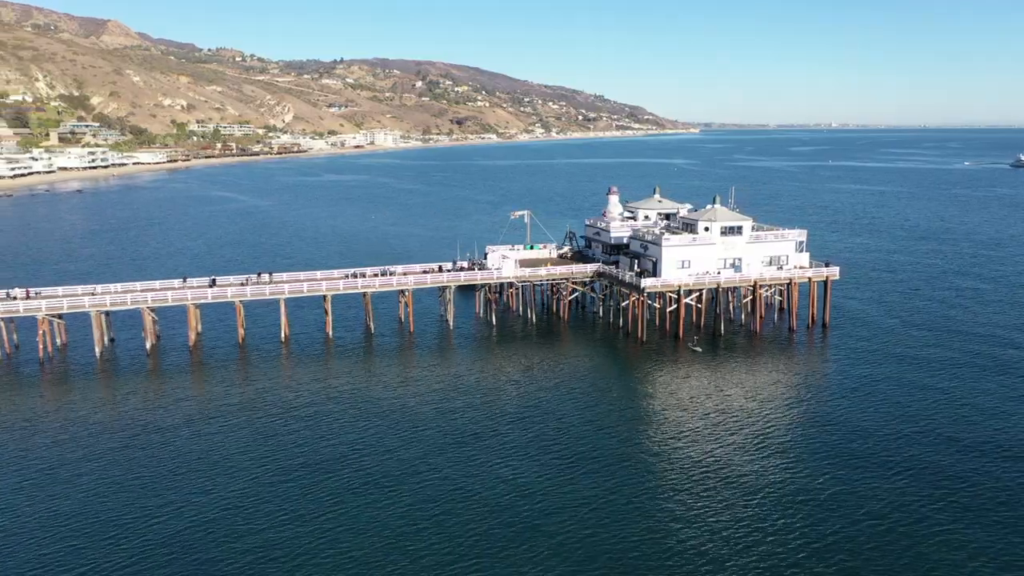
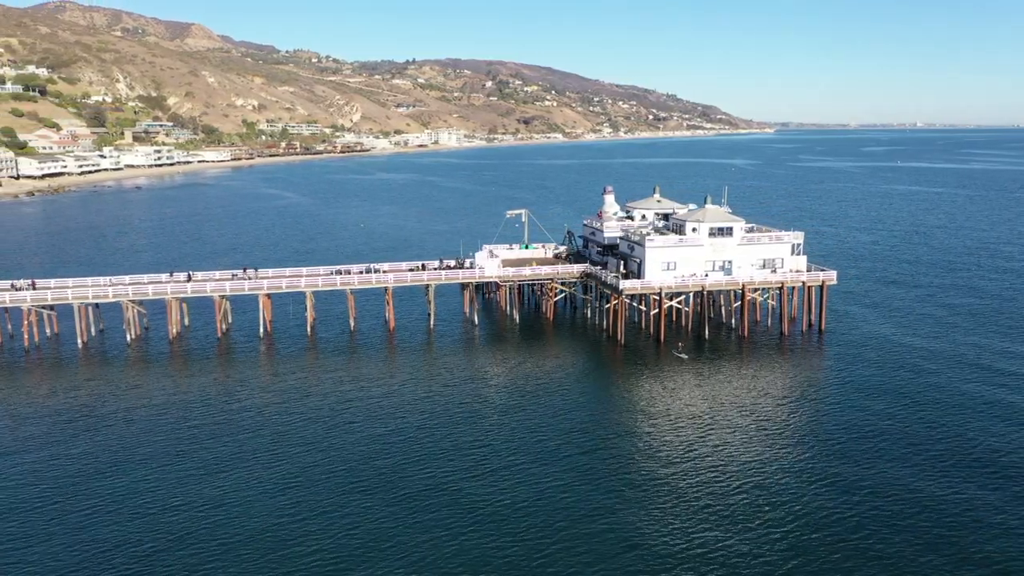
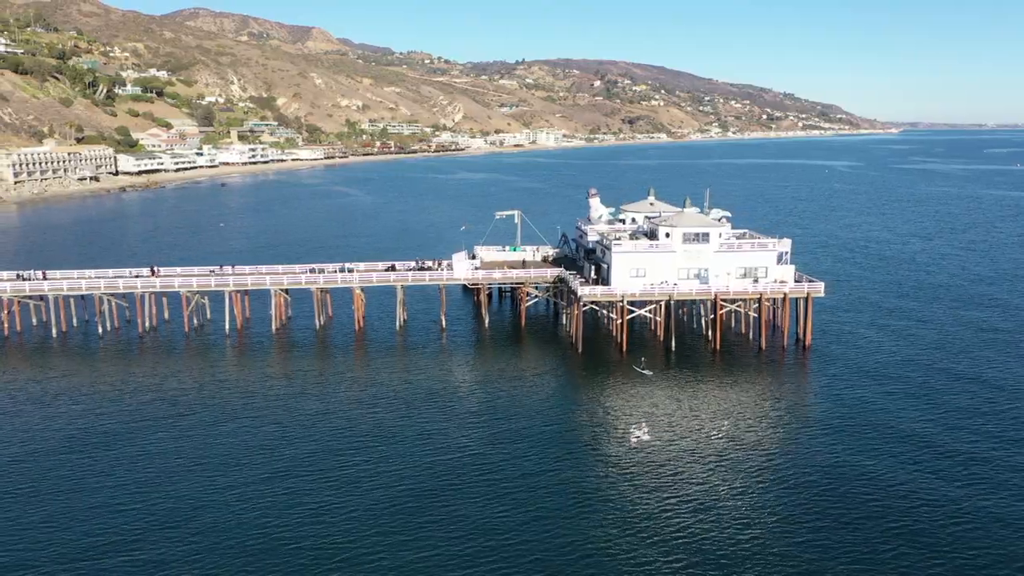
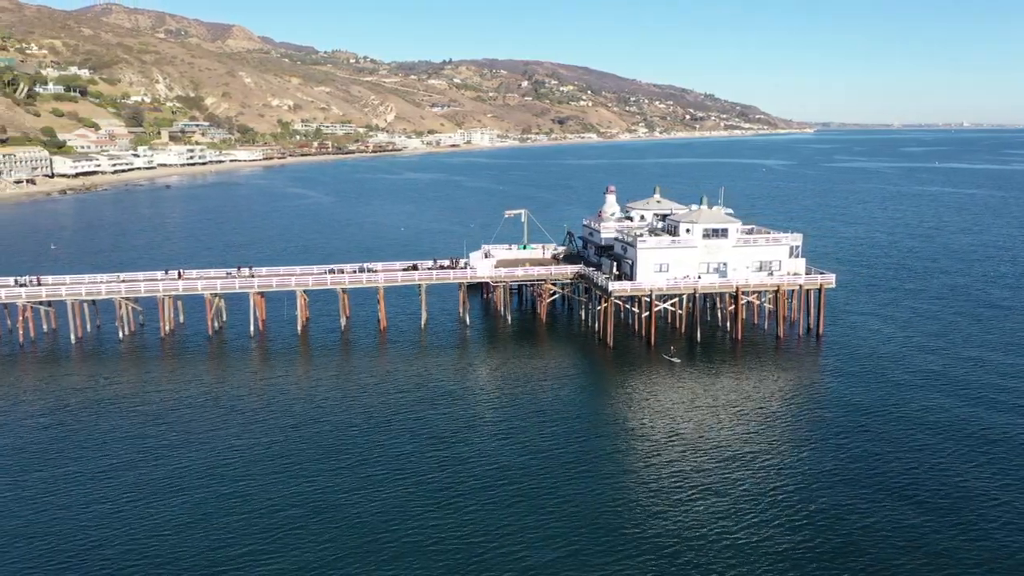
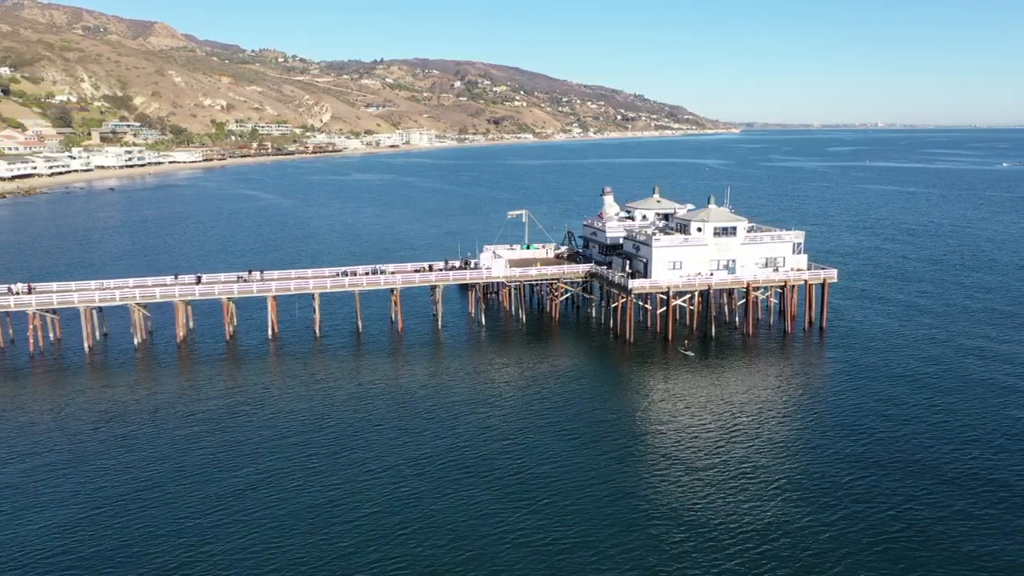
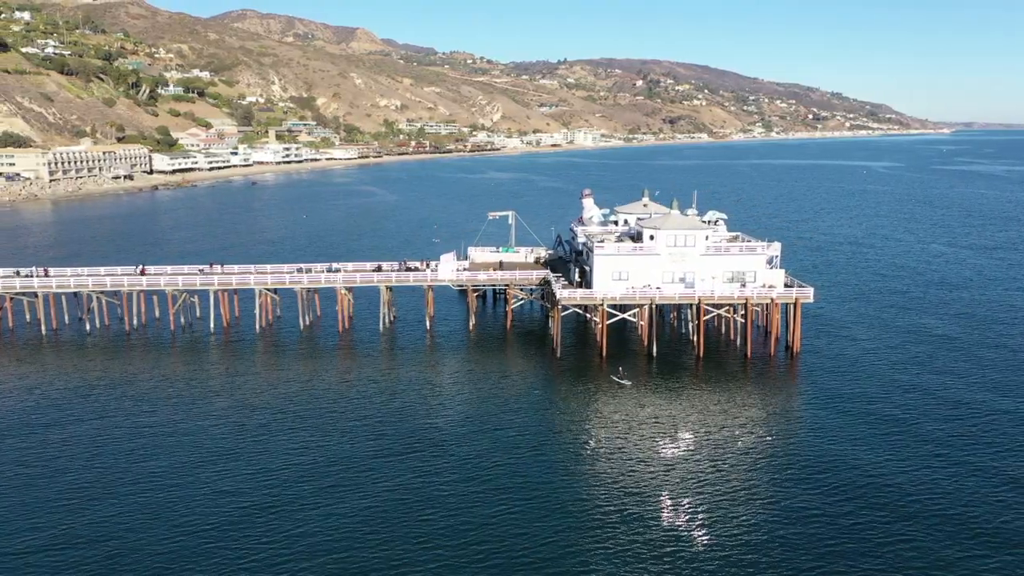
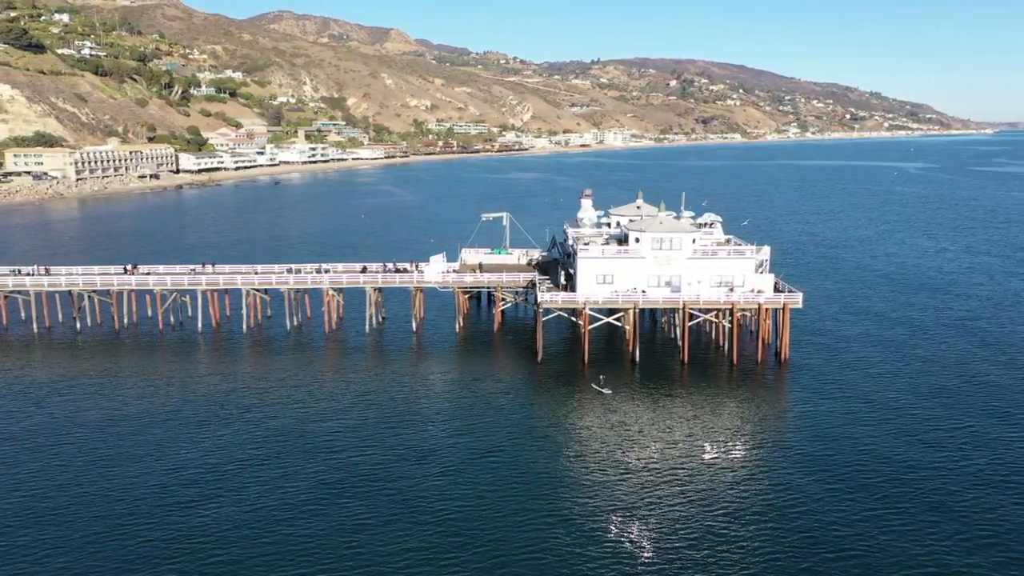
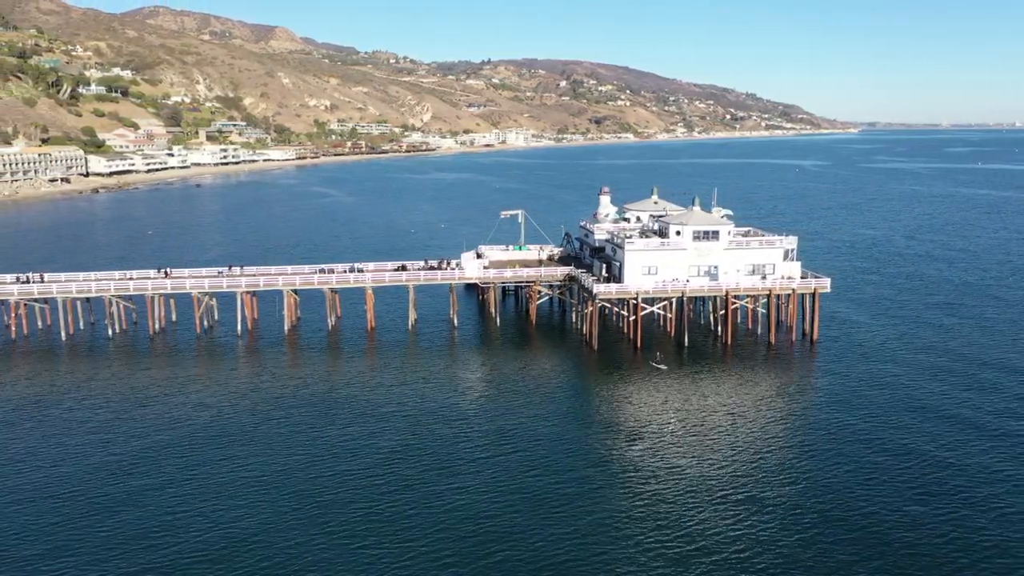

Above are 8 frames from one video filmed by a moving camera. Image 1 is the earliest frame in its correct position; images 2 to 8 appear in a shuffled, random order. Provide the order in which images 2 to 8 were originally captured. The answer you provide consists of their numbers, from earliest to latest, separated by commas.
5, 2, 4, 8, 3, 6, 7
